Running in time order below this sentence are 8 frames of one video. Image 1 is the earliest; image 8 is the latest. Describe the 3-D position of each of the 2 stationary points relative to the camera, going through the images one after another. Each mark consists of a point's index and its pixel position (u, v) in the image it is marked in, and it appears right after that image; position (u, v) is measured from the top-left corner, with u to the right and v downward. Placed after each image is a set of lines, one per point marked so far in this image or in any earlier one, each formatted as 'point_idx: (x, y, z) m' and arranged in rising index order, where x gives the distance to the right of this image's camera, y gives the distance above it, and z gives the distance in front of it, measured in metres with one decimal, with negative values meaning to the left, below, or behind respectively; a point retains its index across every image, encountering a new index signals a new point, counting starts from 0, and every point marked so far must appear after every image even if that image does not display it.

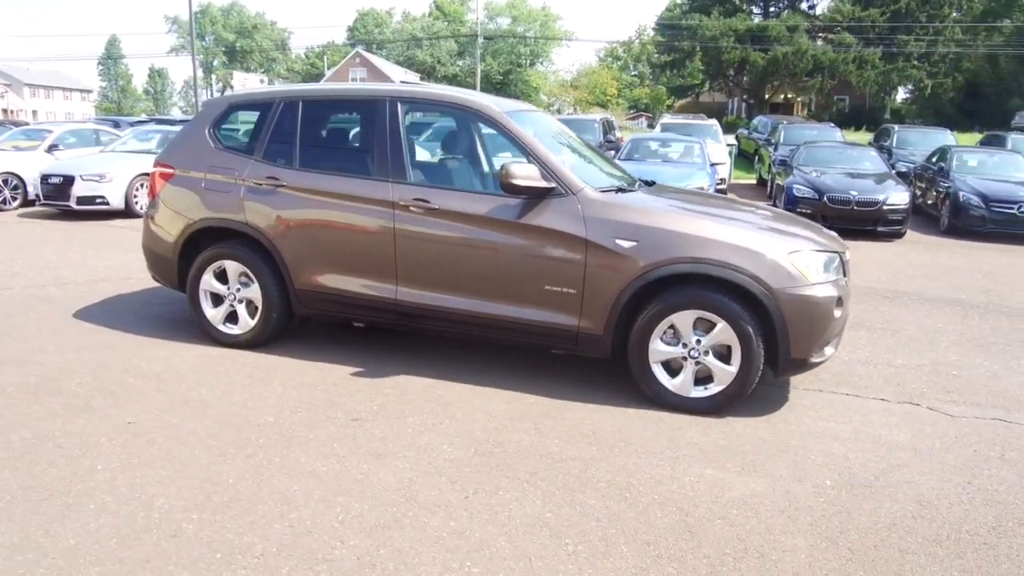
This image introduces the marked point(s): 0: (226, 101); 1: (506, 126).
0: (-2.2, +1.5, +6.0) m
1: (0.0, +1.1, +5.4) m
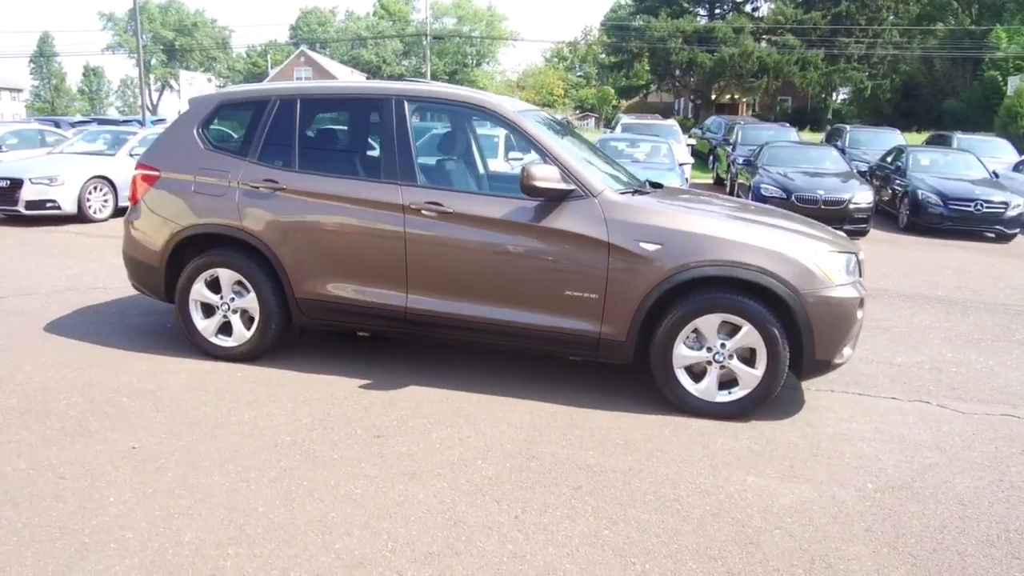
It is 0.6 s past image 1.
0: (-2.2, +1.4, +5.7) m
1: (+0.1, +1.1, +5.2) m
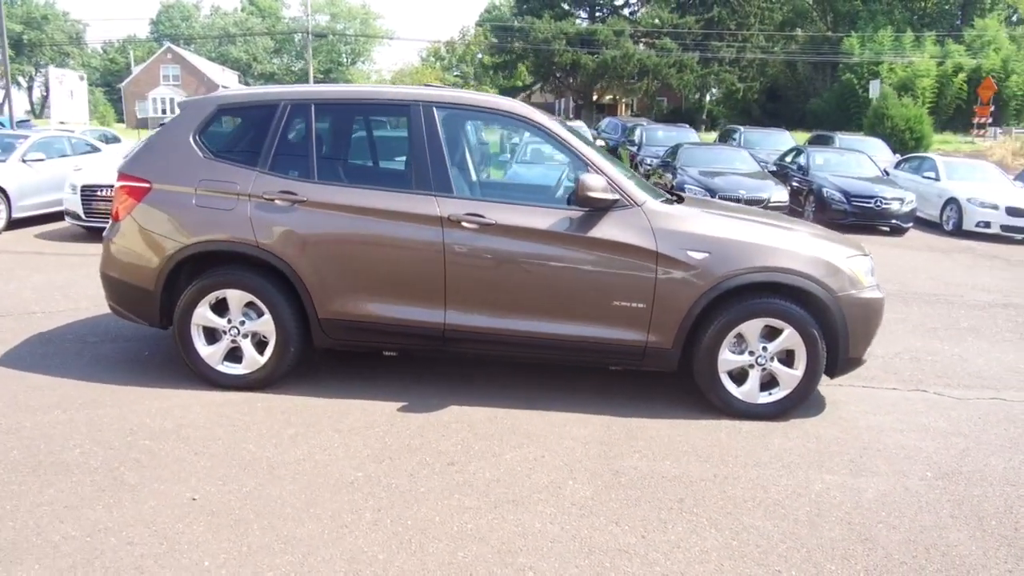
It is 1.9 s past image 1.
0: (-2.0, +1.3, +5.2) m
1: (+0.3, +1.0, +5.1) m
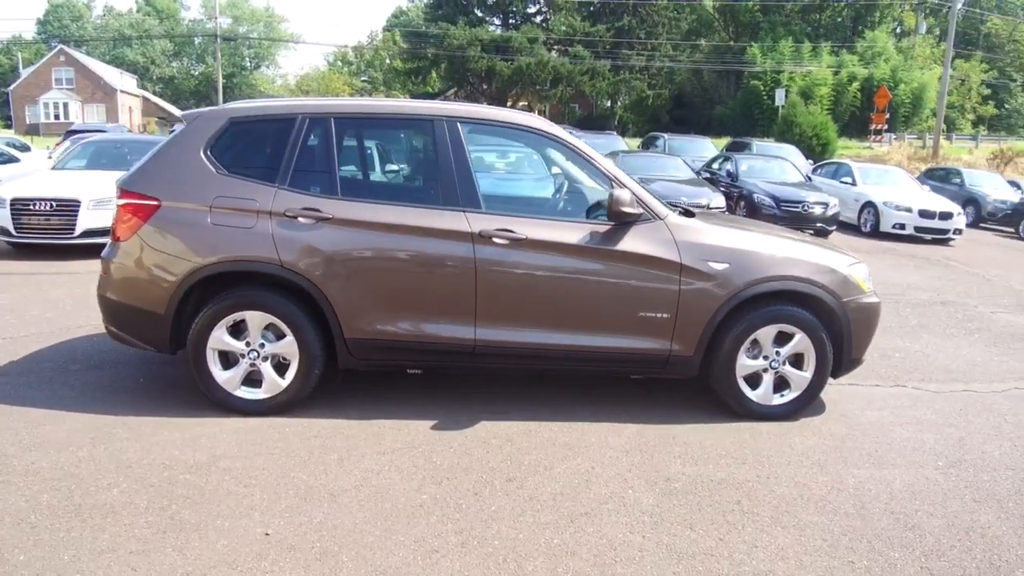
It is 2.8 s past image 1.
0: (-1.9, +1.1, +5.0) m
1: (+0.5, +0.9, +5.2) m
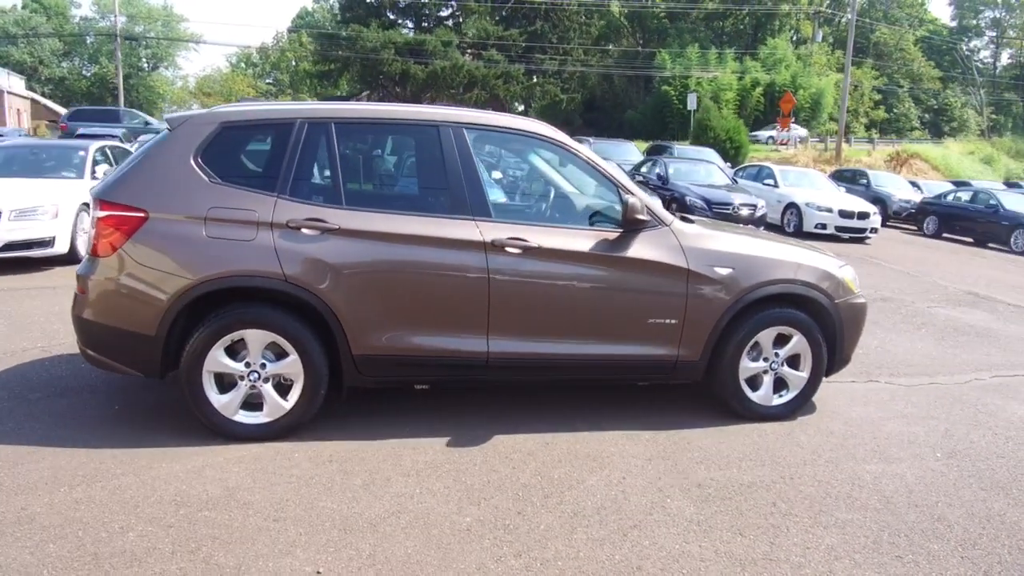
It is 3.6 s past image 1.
0: (-1.8, +1.0, +4.7) m
1: (+0.5, +0.9, +5.1) m
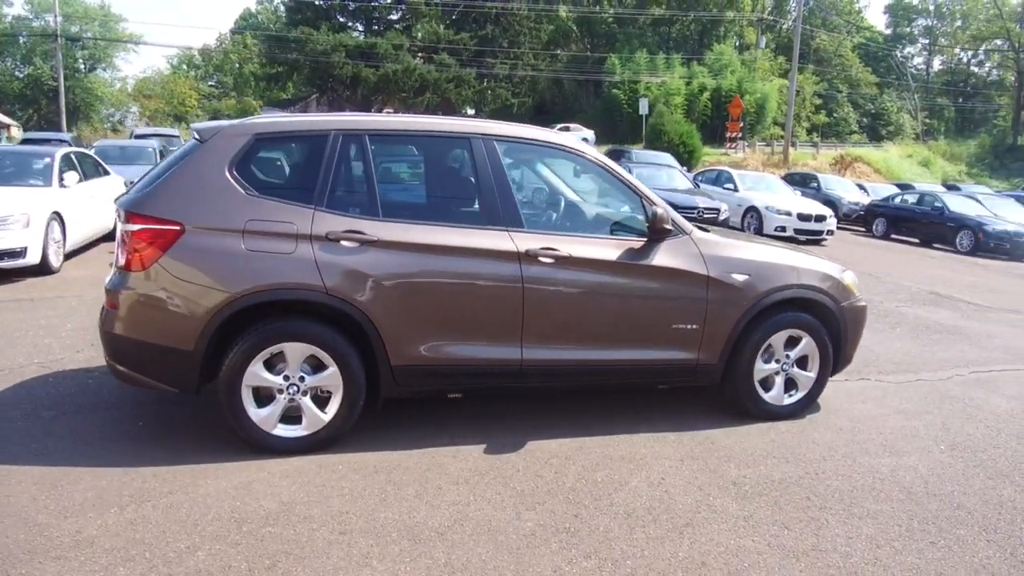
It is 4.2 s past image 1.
0: (-1.6, +0.9, +4.7) m
1: (+0.7, +0.8, +5.3) m
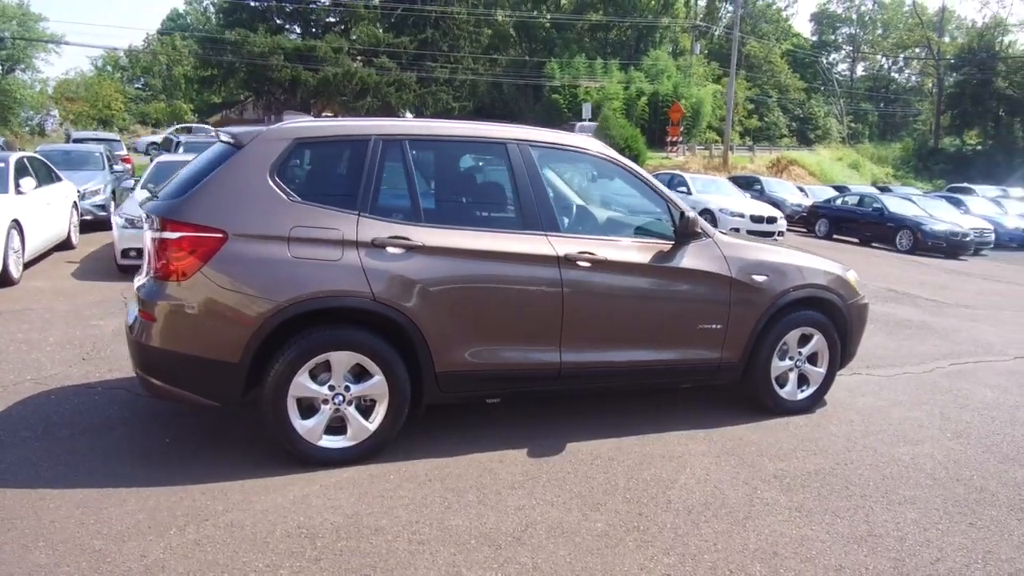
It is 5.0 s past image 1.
0: (-1.3, +0.9, +4.6) m
1: (+0.9, +0.8, +5.4) m
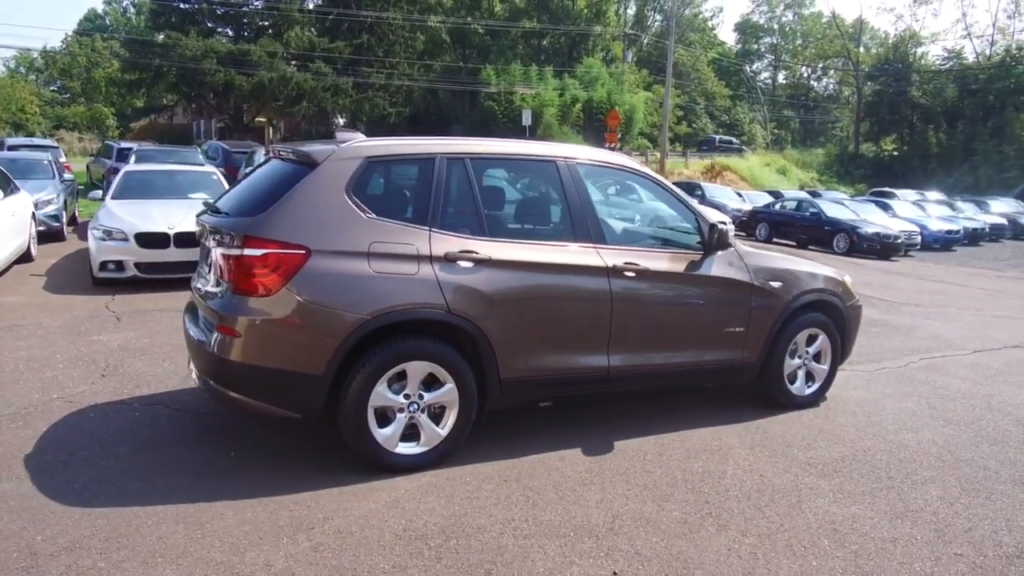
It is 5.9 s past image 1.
0: (-1.0, +0.8, +4.9) m
1: (+1.1, +0.8, +5.8) m
